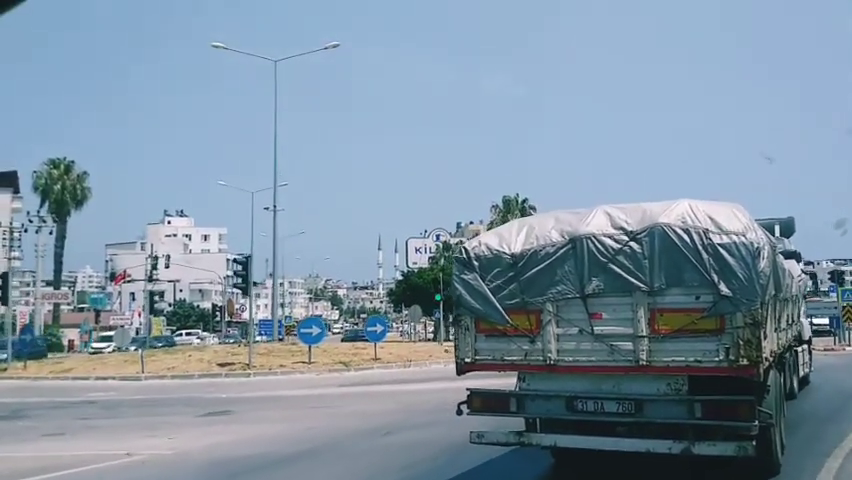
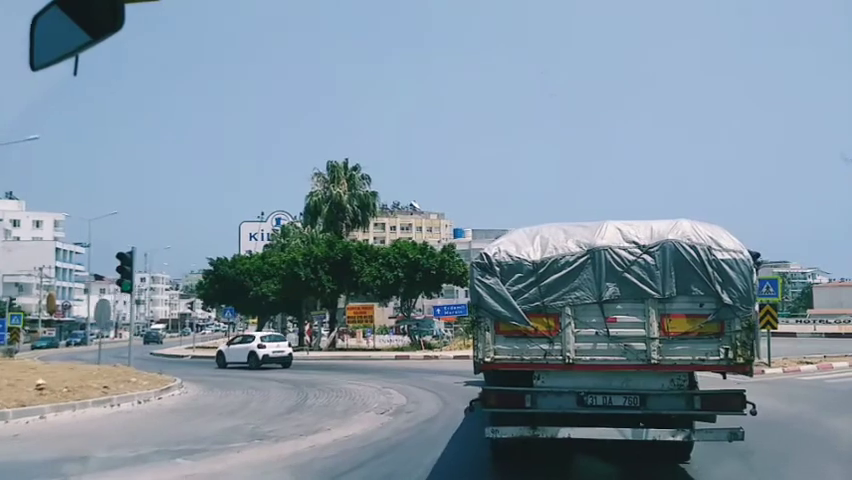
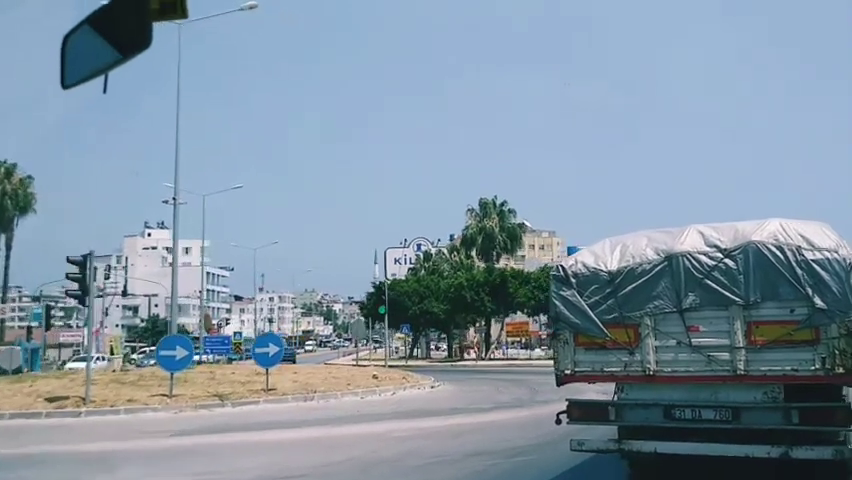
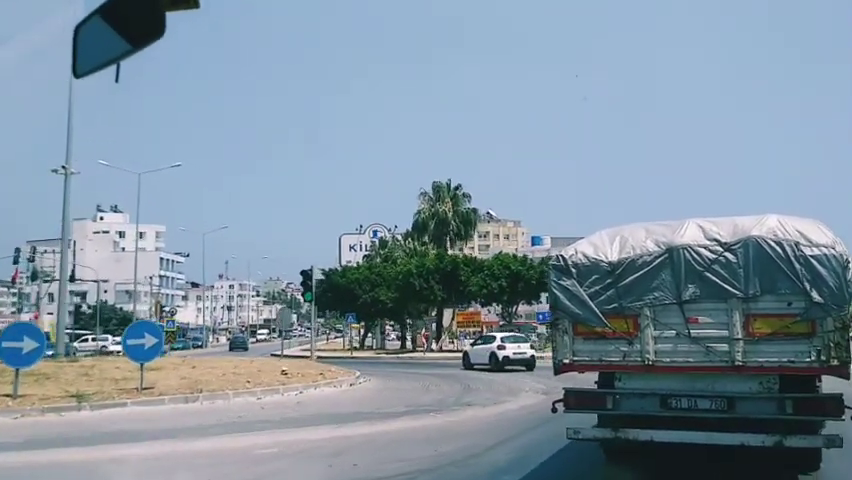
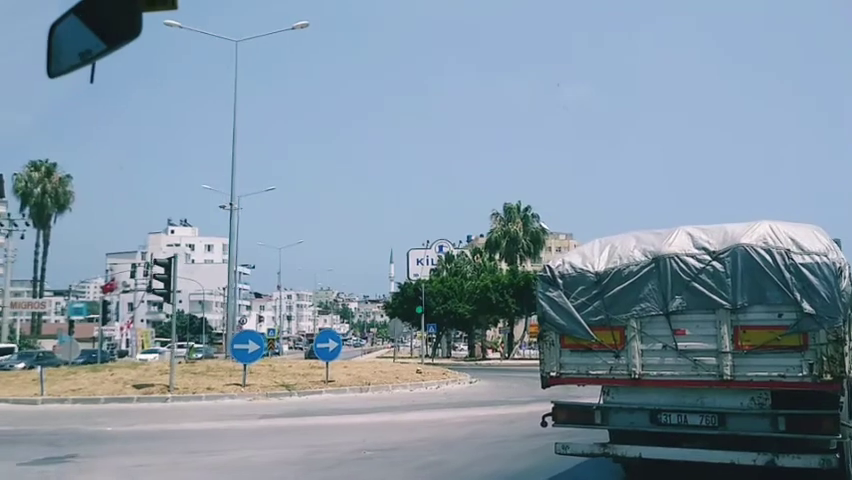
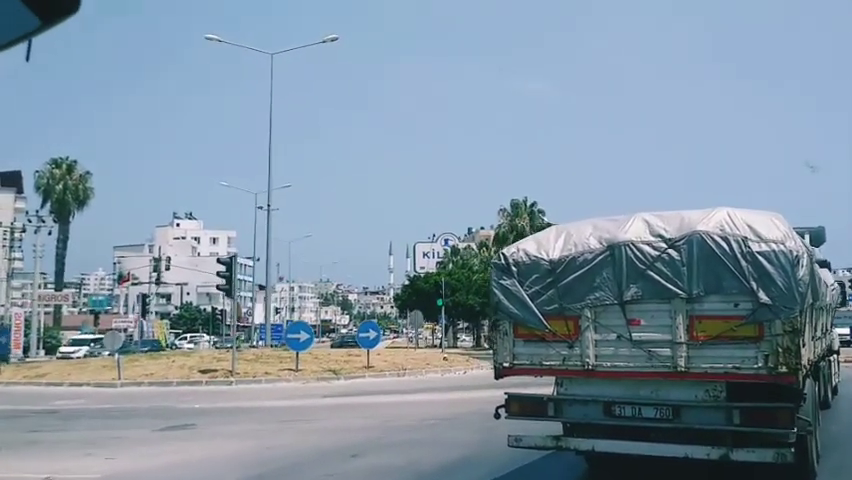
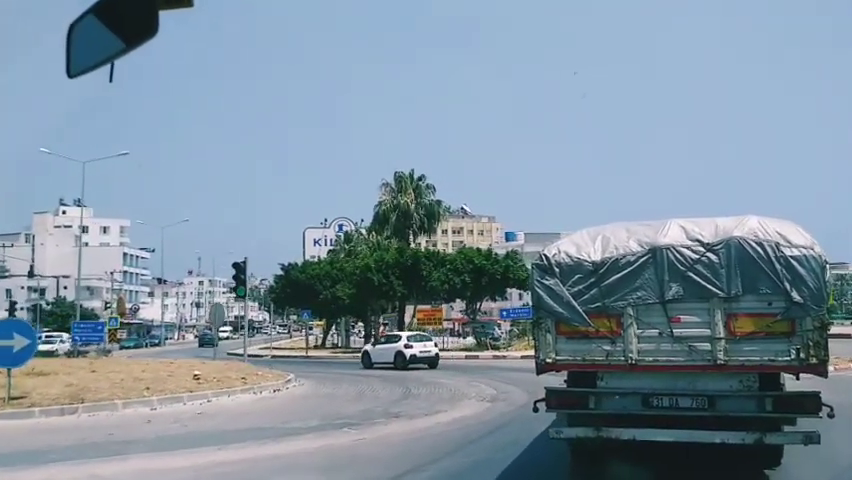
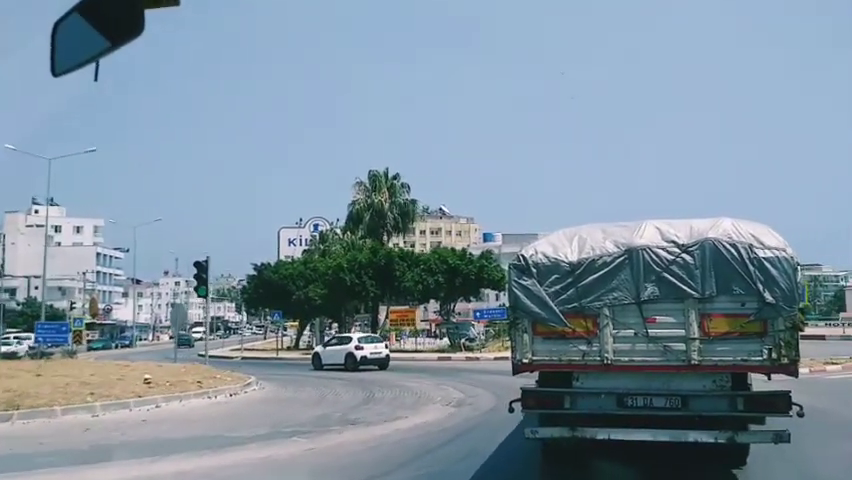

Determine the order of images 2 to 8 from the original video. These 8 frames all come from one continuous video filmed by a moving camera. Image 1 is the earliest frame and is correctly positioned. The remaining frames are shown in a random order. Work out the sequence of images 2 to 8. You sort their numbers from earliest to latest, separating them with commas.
6, 5, 3, 4, 7, 8, 2
